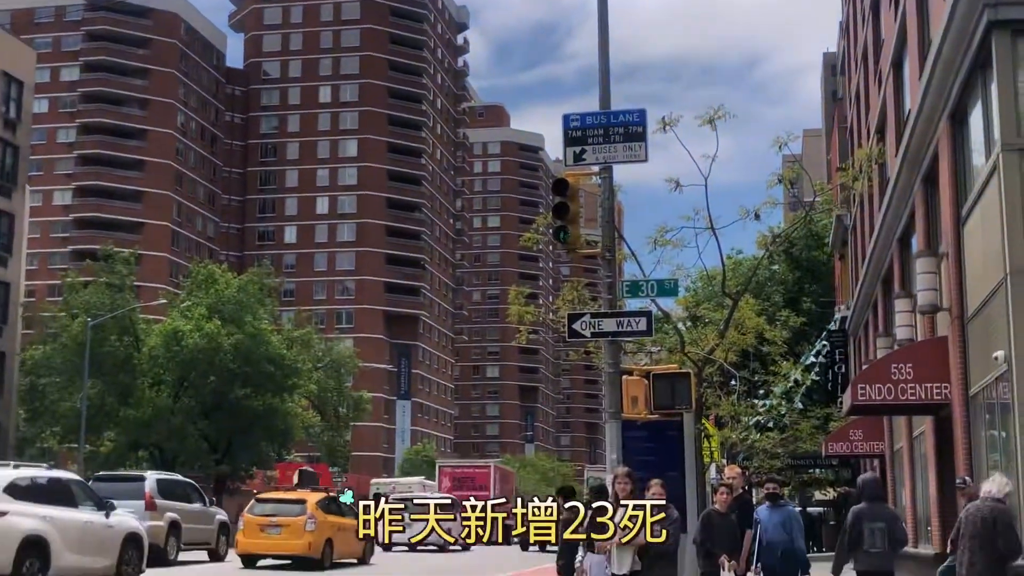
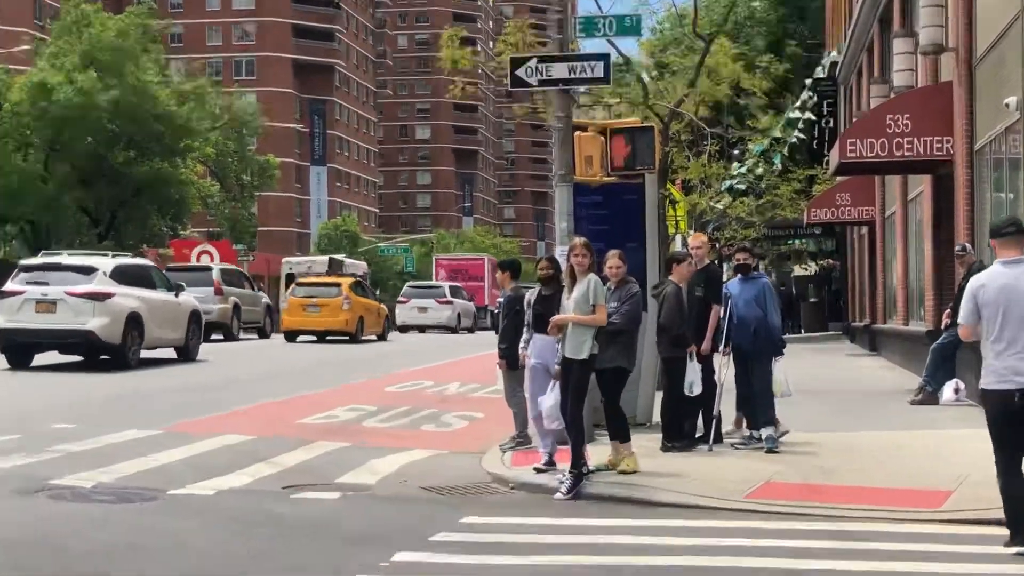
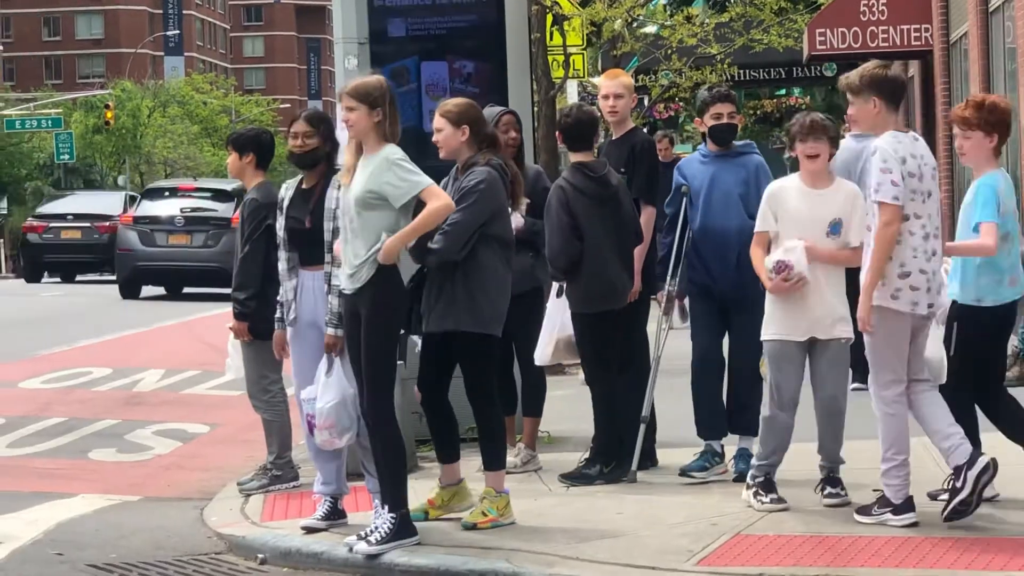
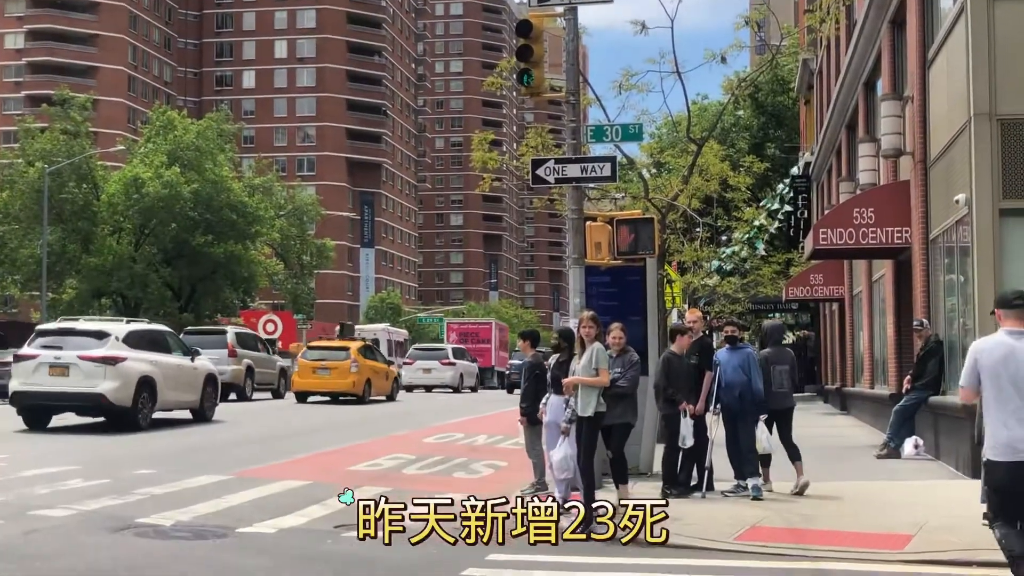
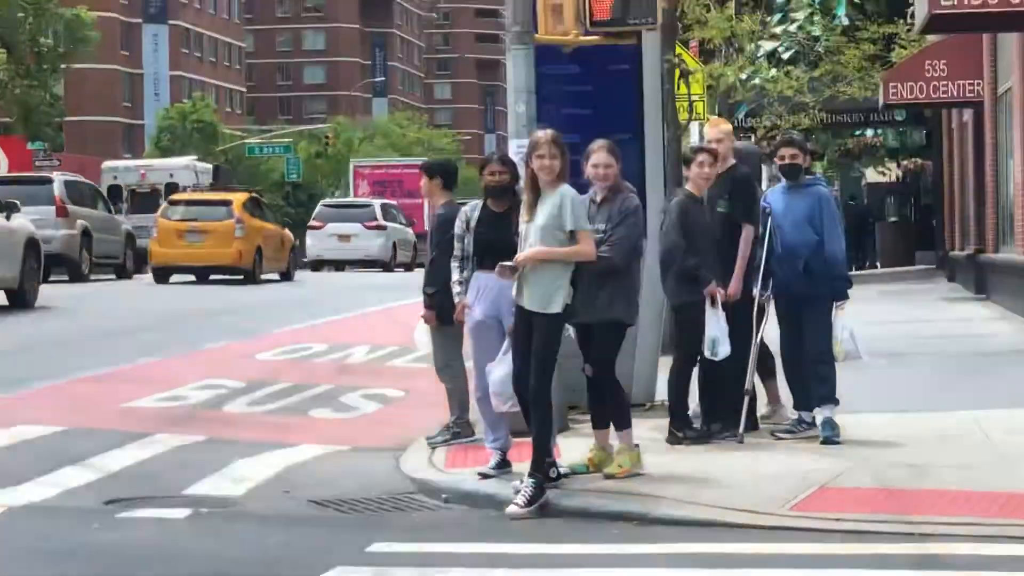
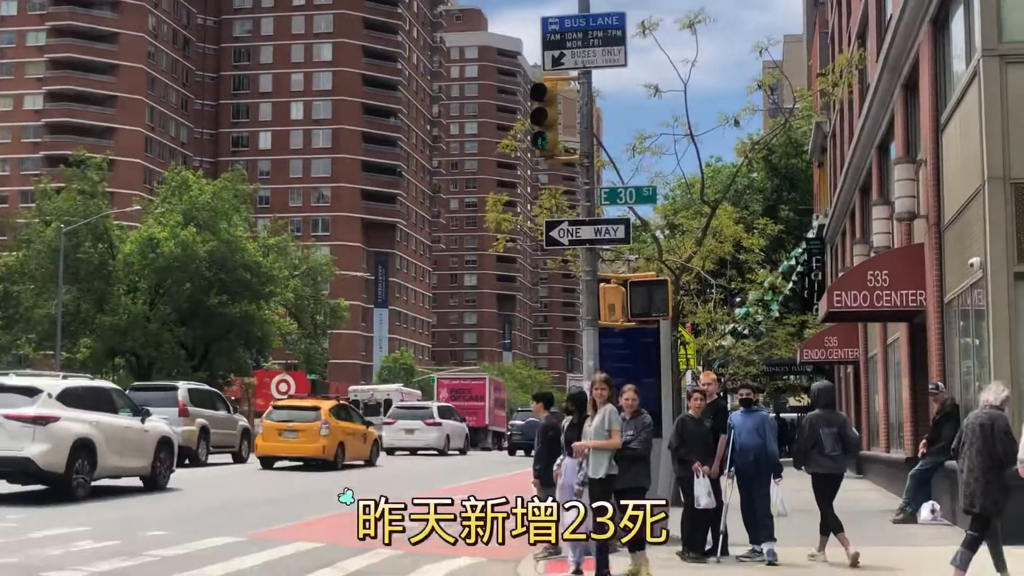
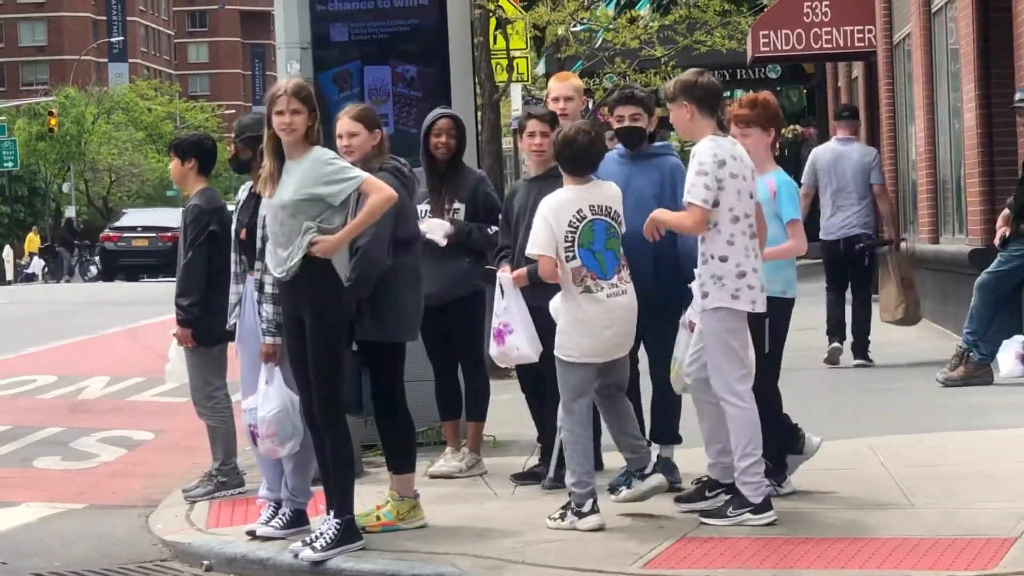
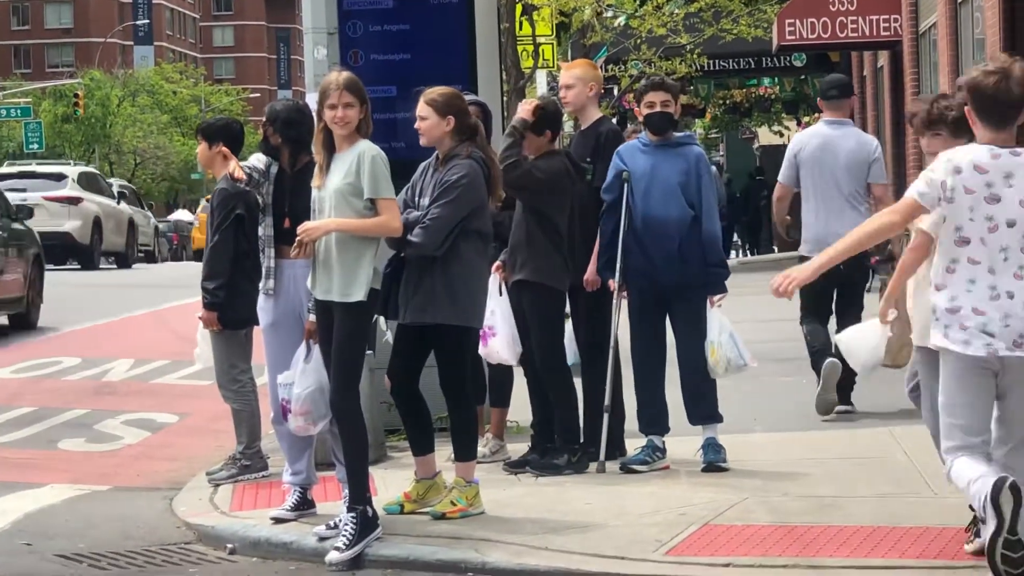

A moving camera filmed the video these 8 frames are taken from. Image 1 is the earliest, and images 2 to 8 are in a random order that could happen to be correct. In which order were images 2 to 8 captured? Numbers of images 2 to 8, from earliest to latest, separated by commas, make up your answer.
6, 4, 2, 5, 8, 3, 7
